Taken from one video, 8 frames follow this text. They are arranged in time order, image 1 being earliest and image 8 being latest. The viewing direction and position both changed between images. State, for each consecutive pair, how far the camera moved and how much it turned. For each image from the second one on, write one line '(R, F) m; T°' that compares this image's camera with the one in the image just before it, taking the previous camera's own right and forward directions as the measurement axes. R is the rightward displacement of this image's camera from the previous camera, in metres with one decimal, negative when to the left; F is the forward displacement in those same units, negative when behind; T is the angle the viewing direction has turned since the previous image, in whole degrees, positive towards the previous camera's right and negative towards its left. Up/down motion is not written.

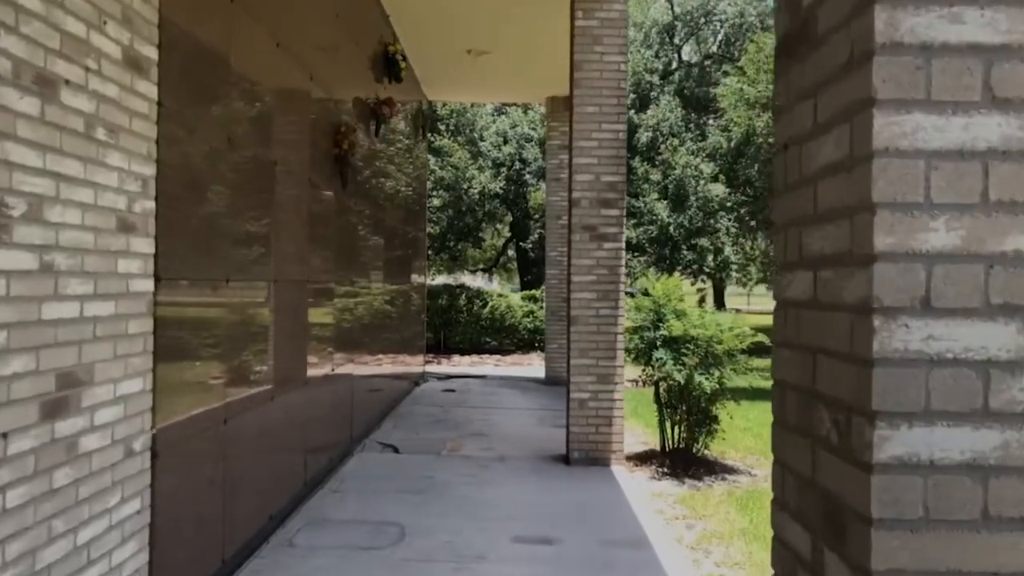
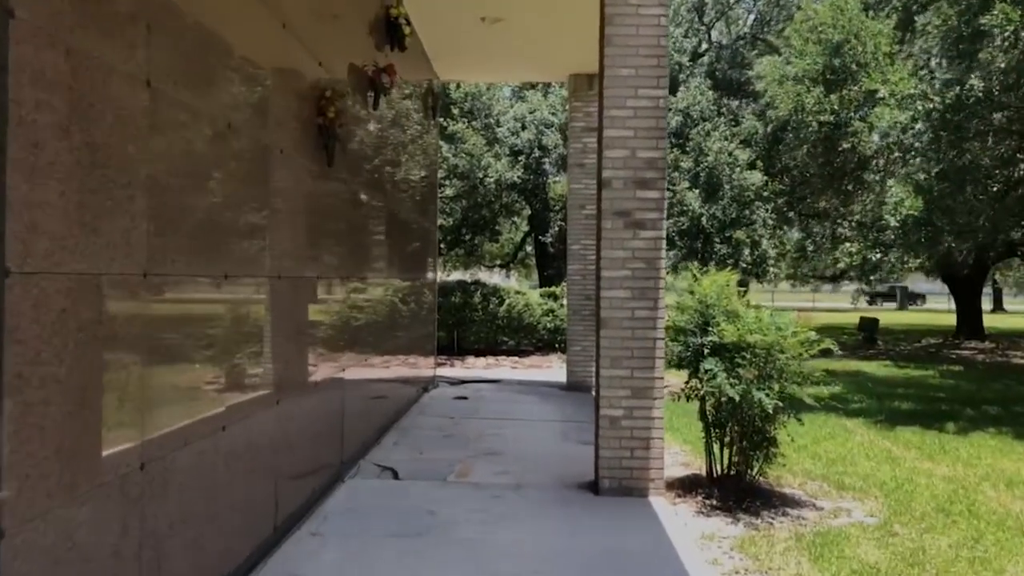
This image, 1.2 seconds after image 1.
(0.0, +1.0) m; -1°
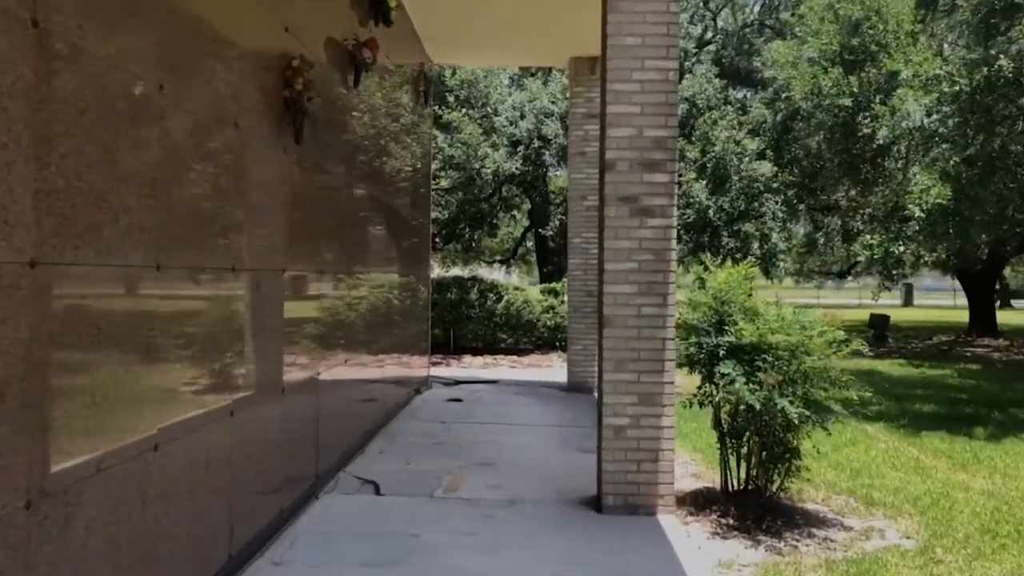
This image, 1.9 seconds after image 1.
(+0.1, +0.5) m; 0°
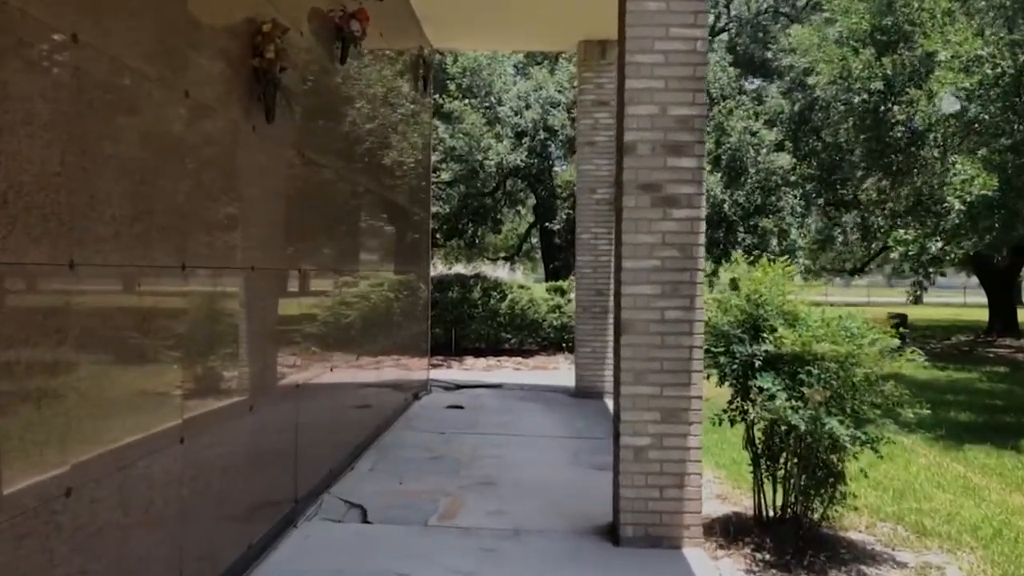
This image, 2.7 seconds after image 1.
(0.0, +0.6) m; 0°
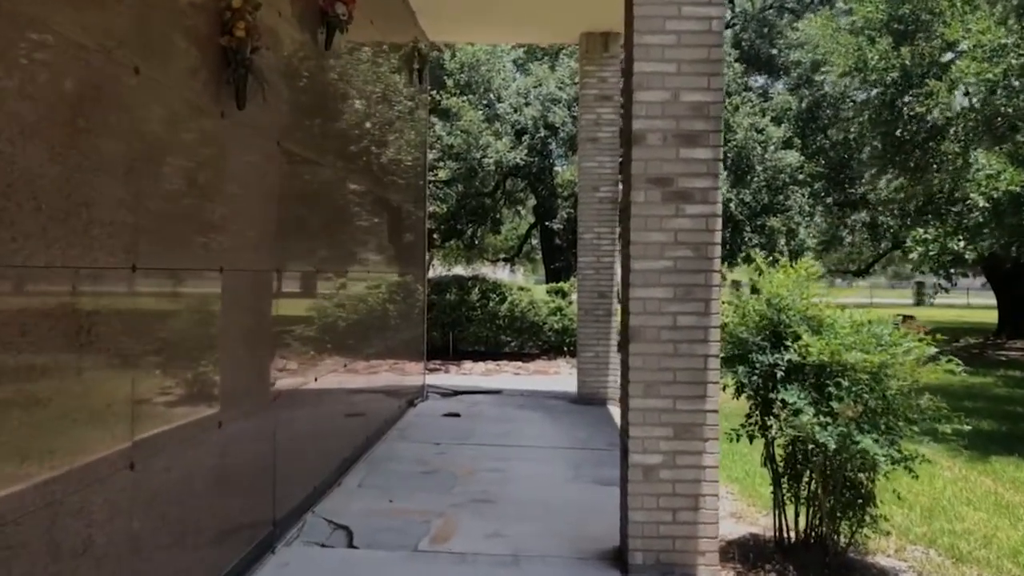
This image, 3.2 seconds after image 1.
(0.0, +0.4) m; 0°
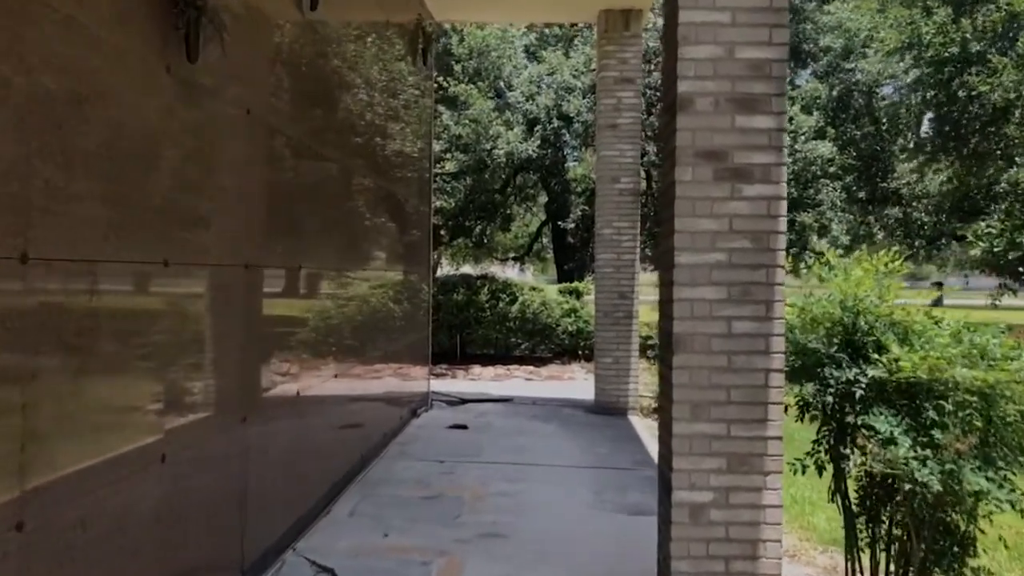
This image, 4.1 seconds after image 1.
(0.0, +0.7) m; -1°
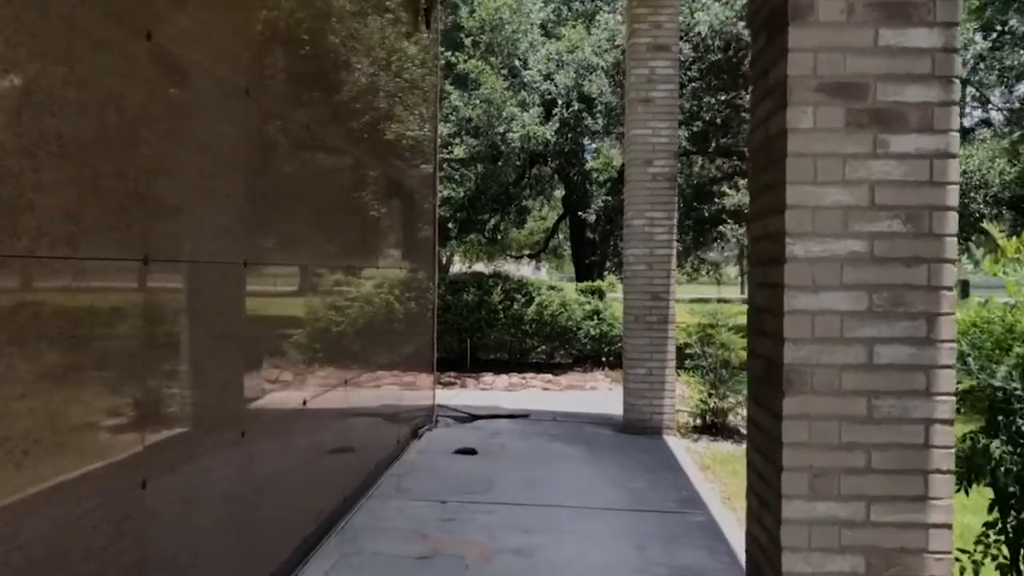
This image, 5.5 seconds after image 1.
(0.0, +1.1) m; -1°
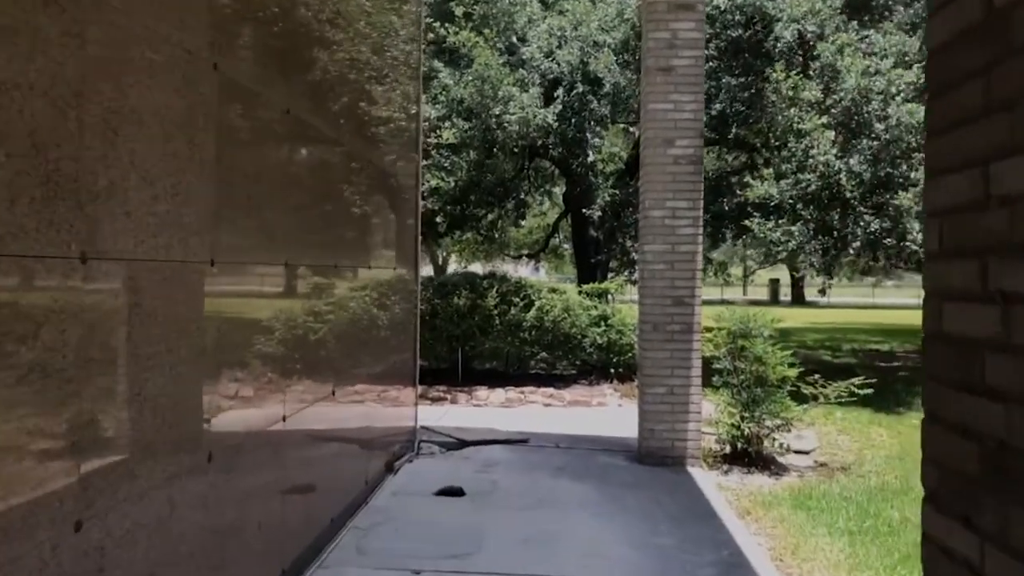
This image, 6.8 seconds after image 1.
(0.0, +1.1) m; 0°
